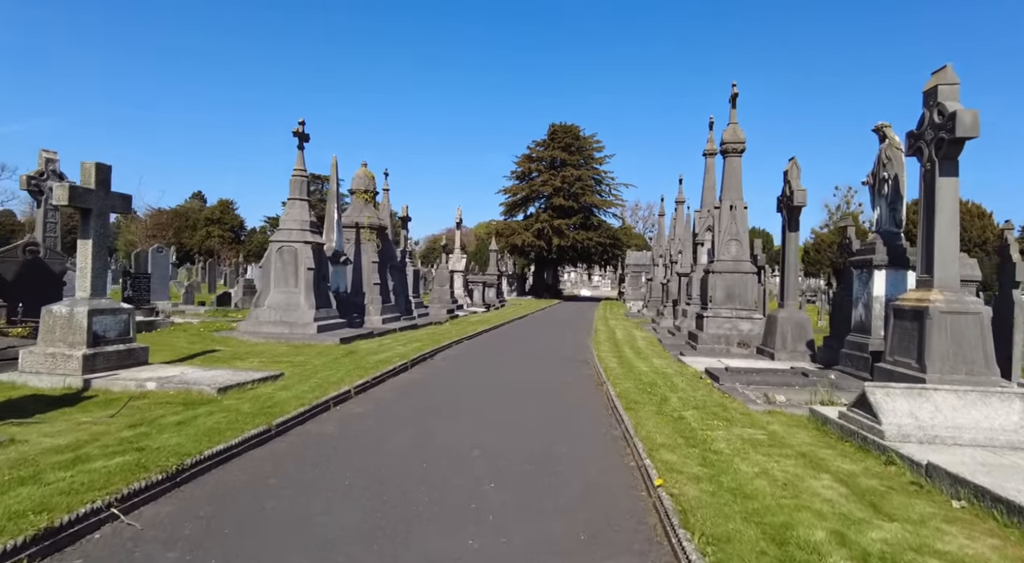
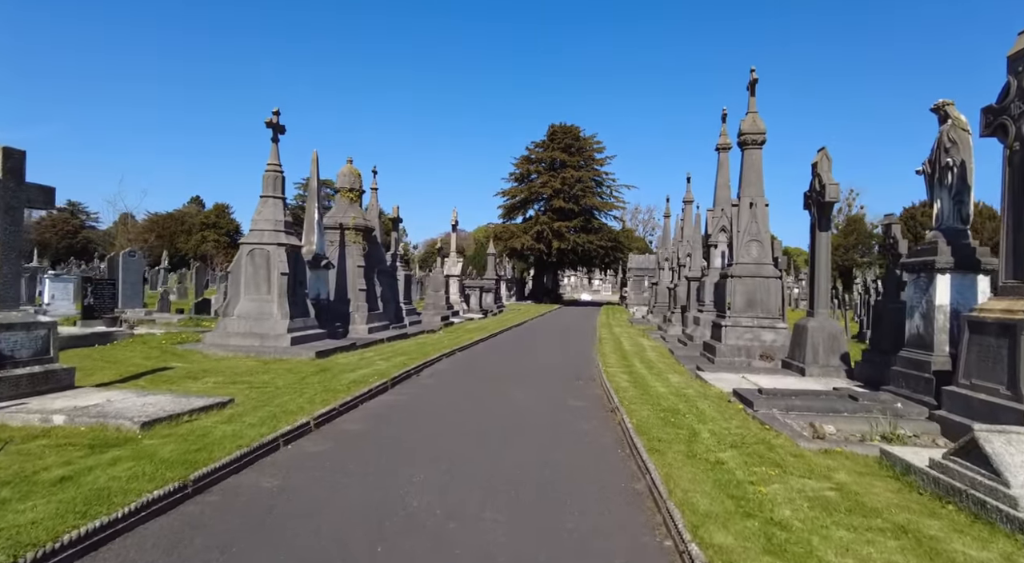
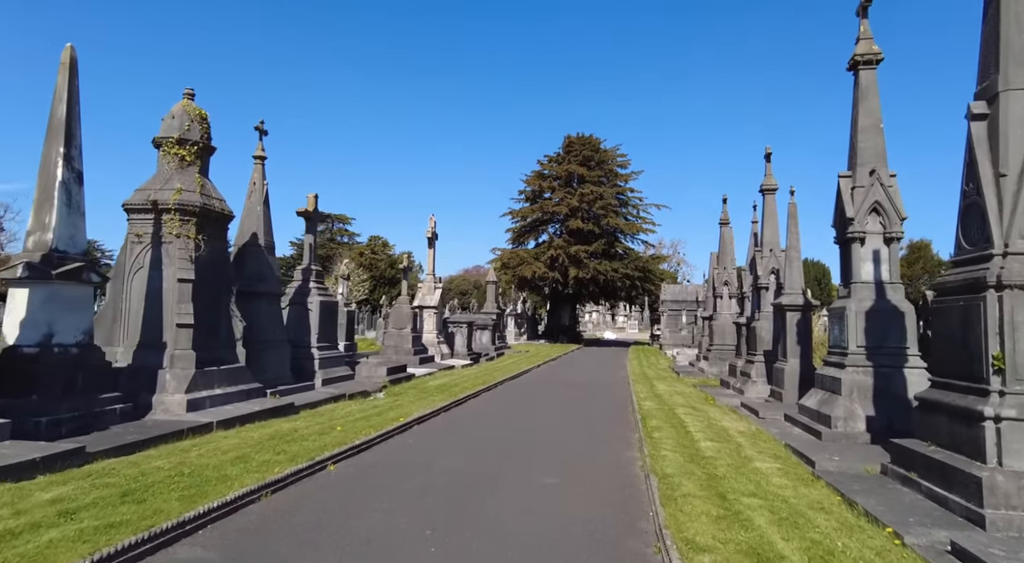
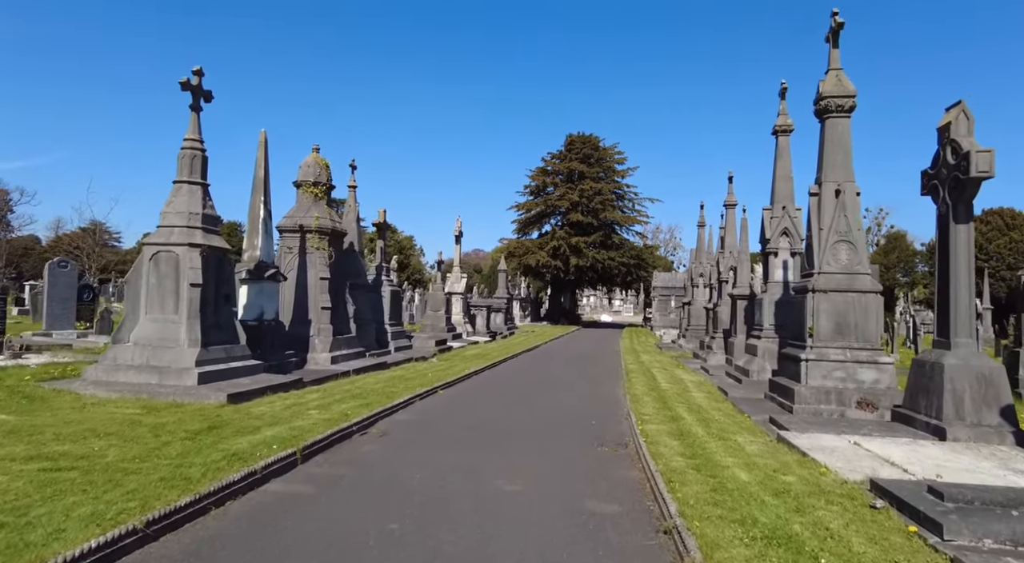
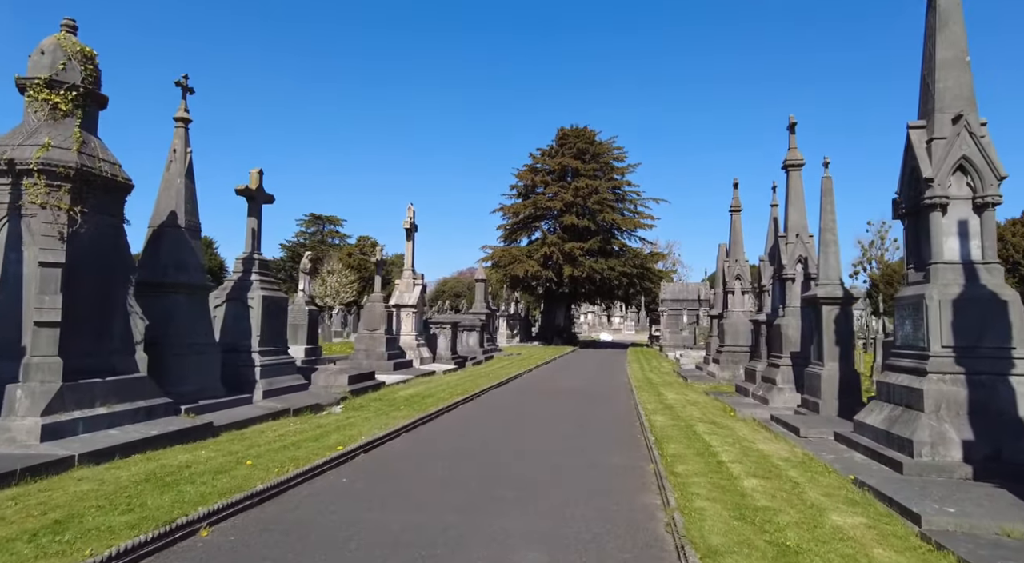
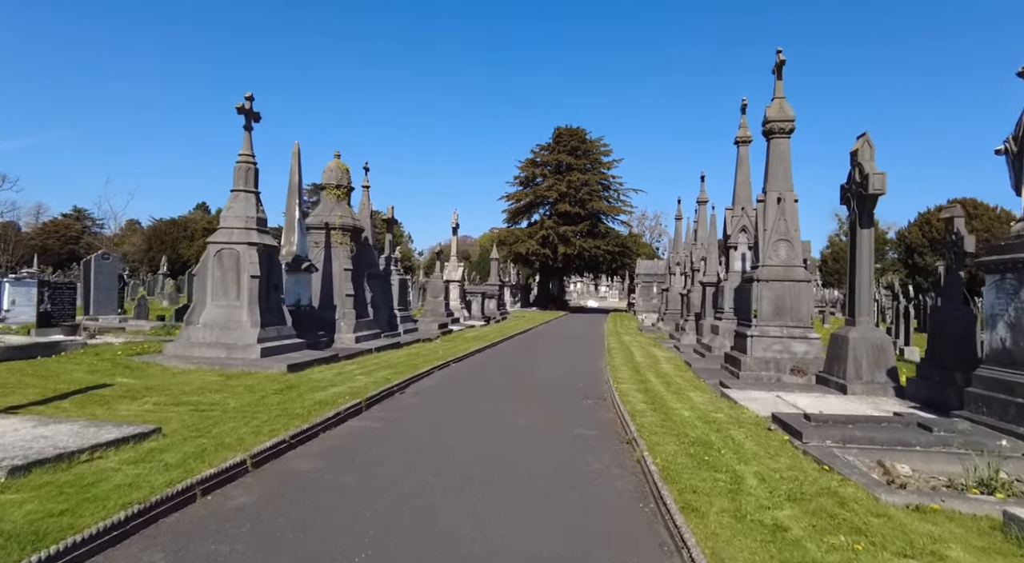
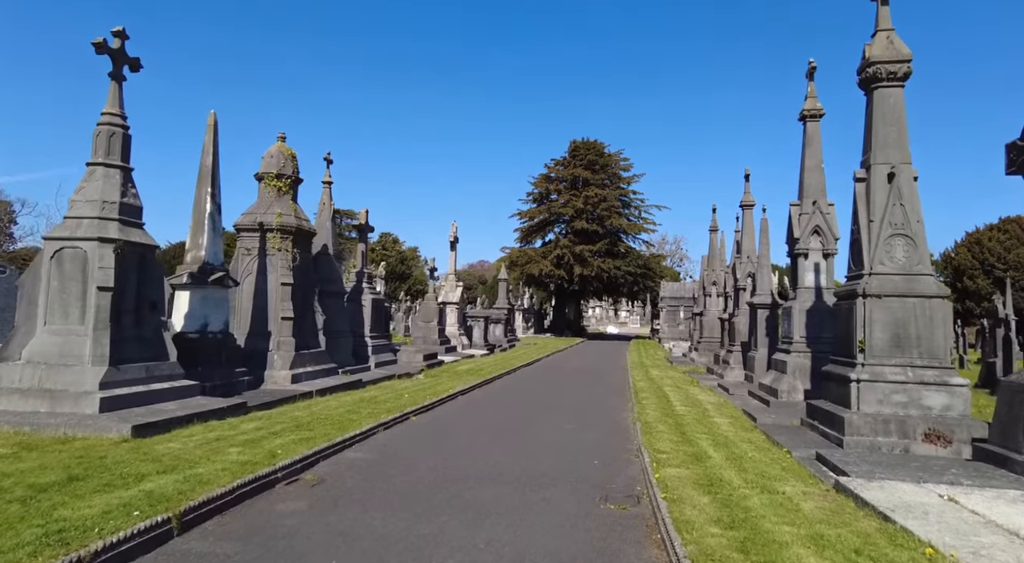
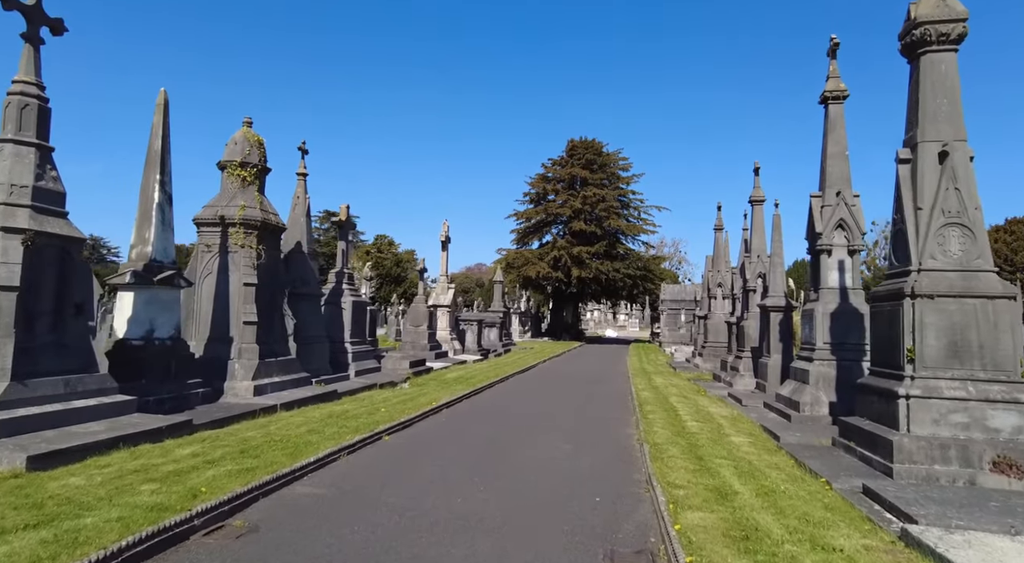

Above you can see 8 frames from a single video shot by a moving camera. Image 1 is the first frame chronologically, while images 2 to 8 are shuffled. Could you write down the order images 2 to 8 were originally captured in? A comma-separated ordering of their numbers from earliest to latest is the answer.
2, 6, 4, 7, 8, 3, 5
